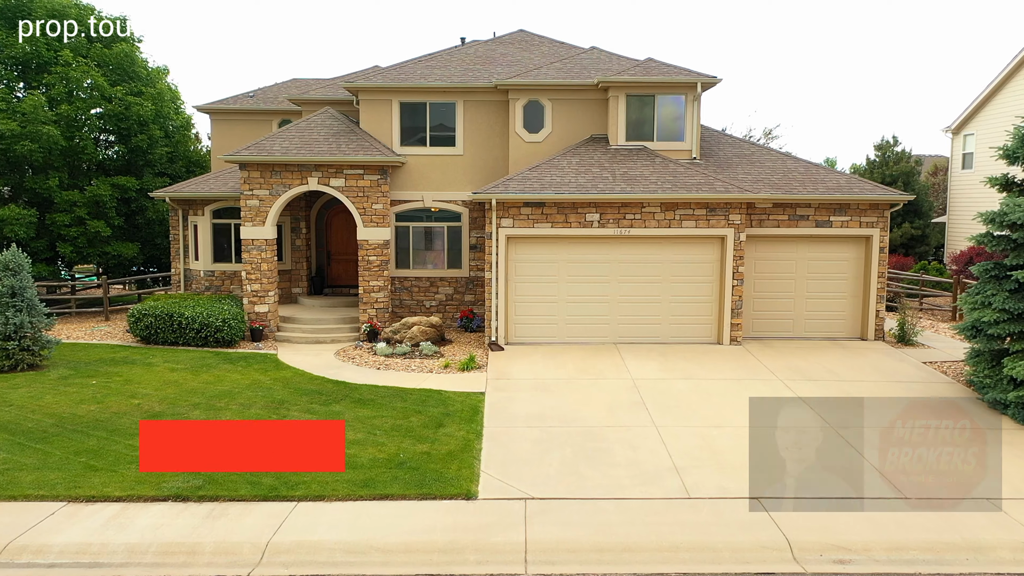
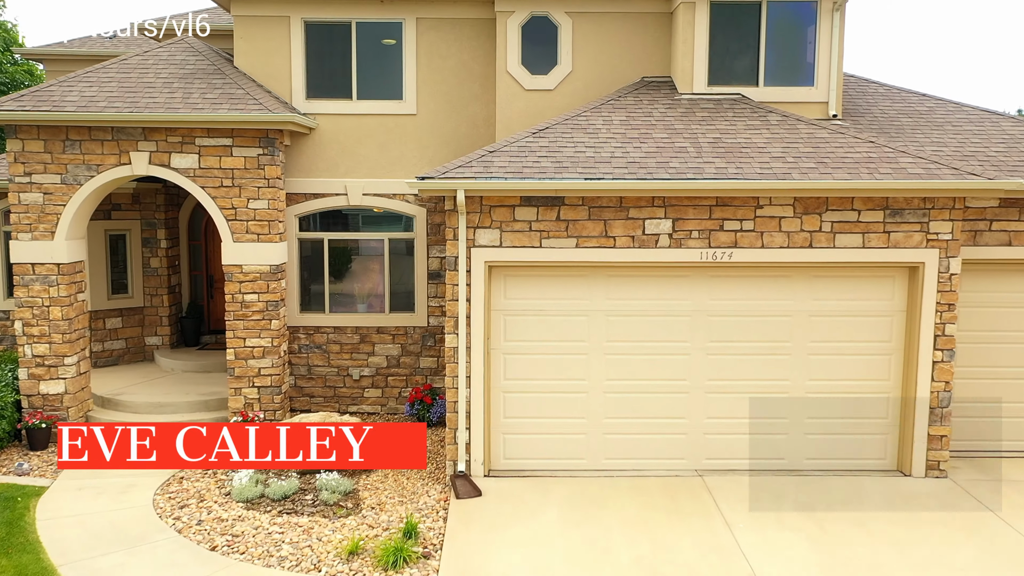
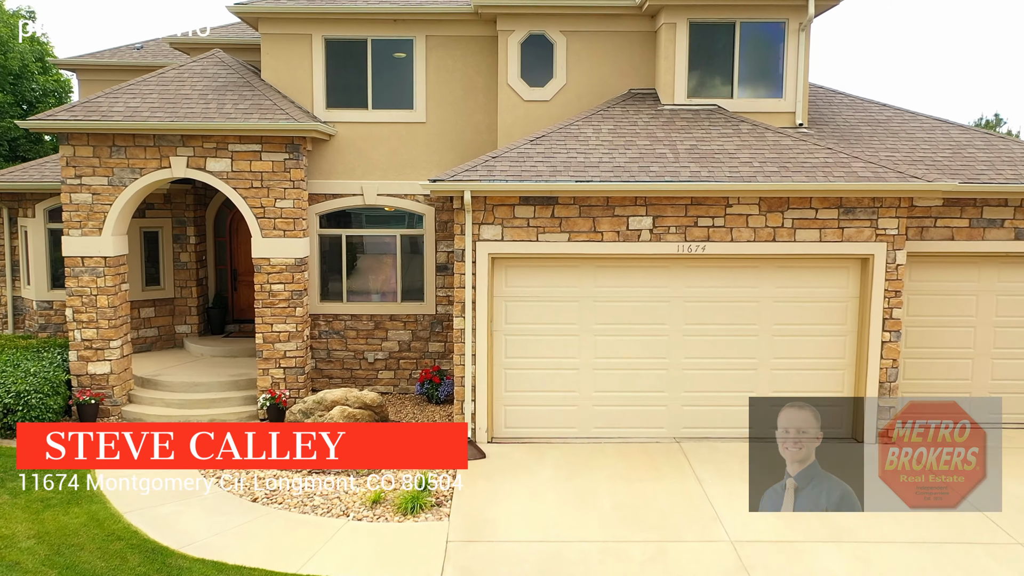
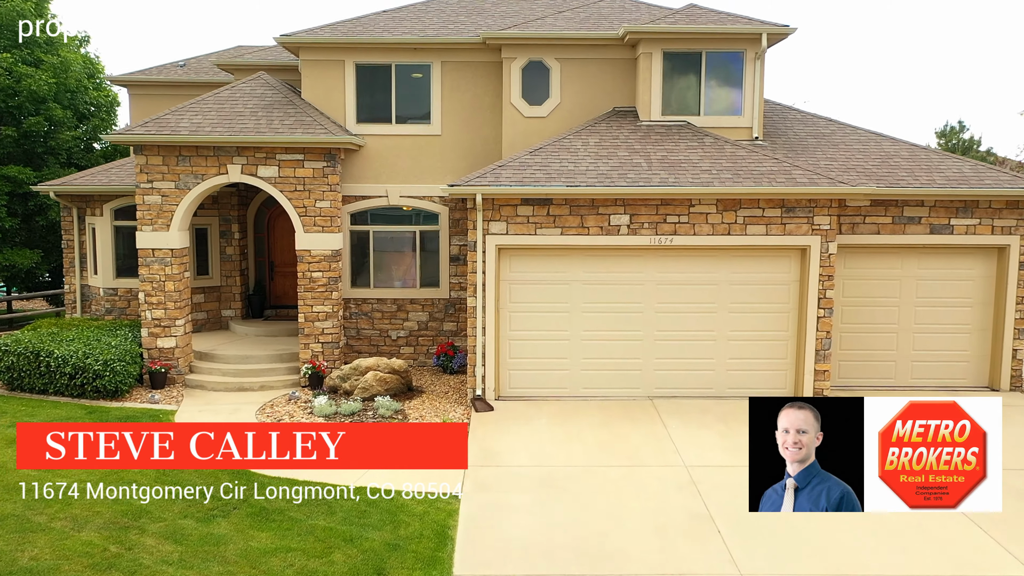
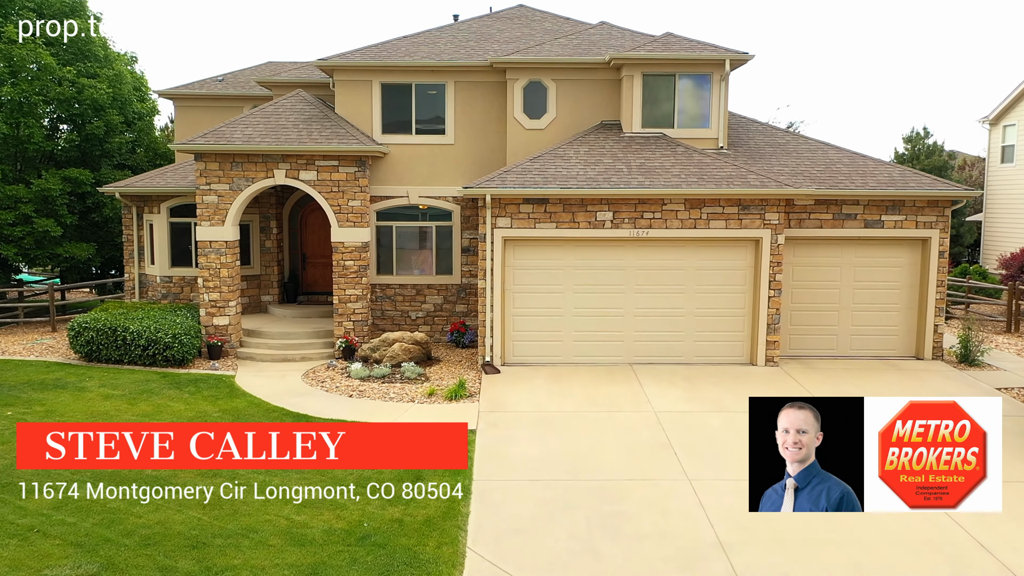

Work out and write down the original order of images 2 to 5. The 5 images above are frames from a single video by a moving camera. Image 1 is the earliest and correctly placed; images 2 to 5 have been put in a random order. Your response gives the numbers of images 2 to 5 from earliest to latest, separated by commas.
5, 4, 3, 2
